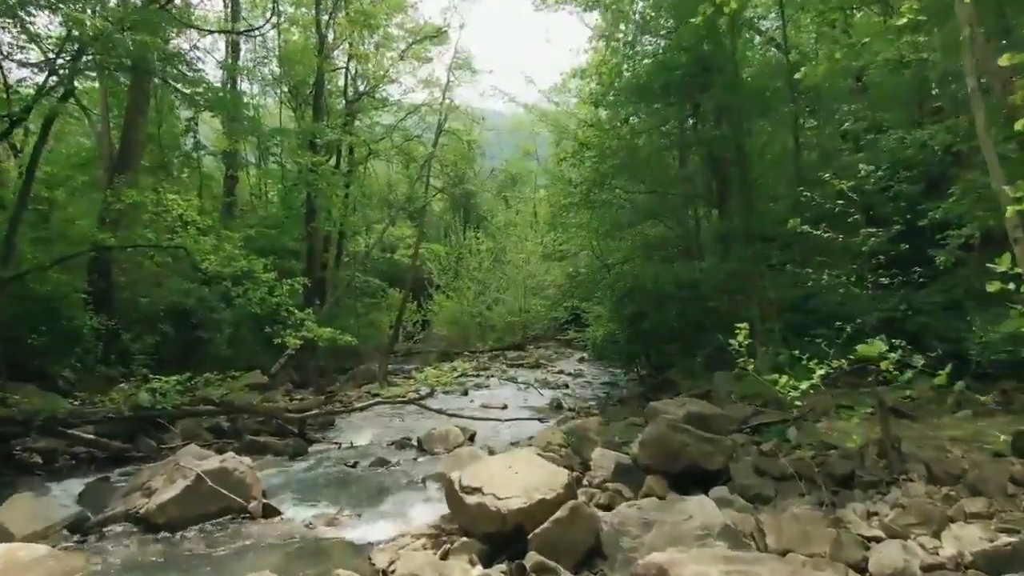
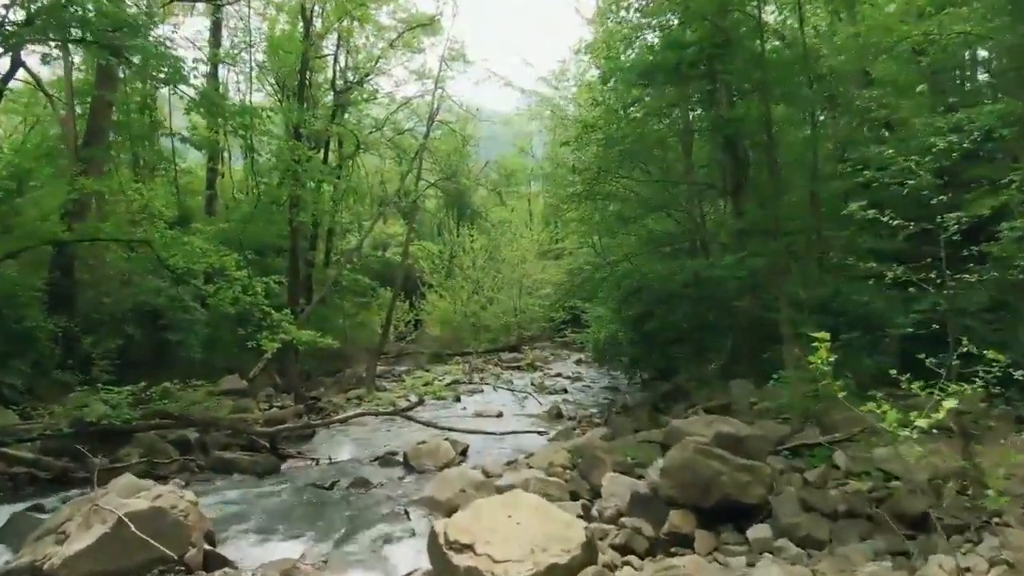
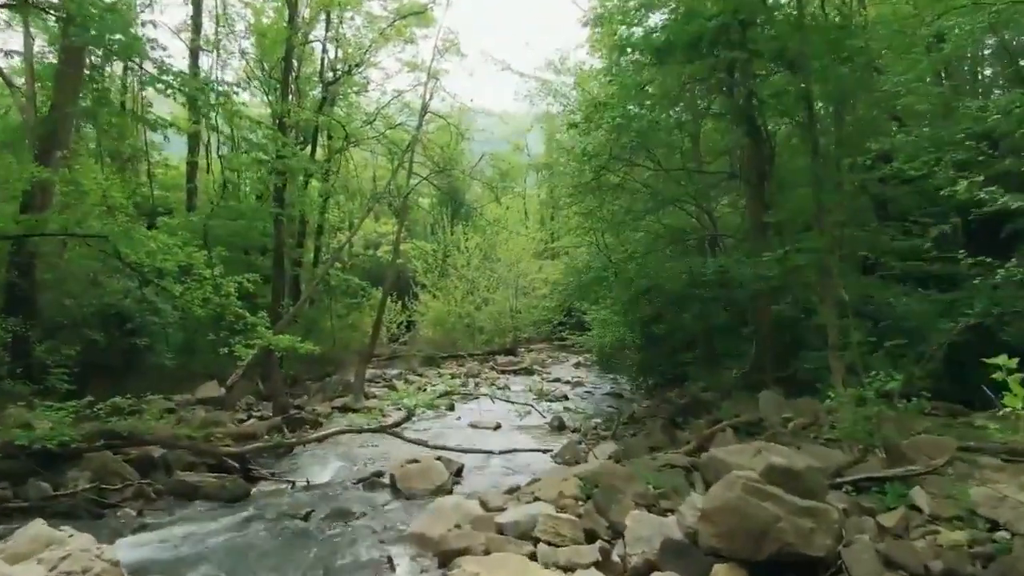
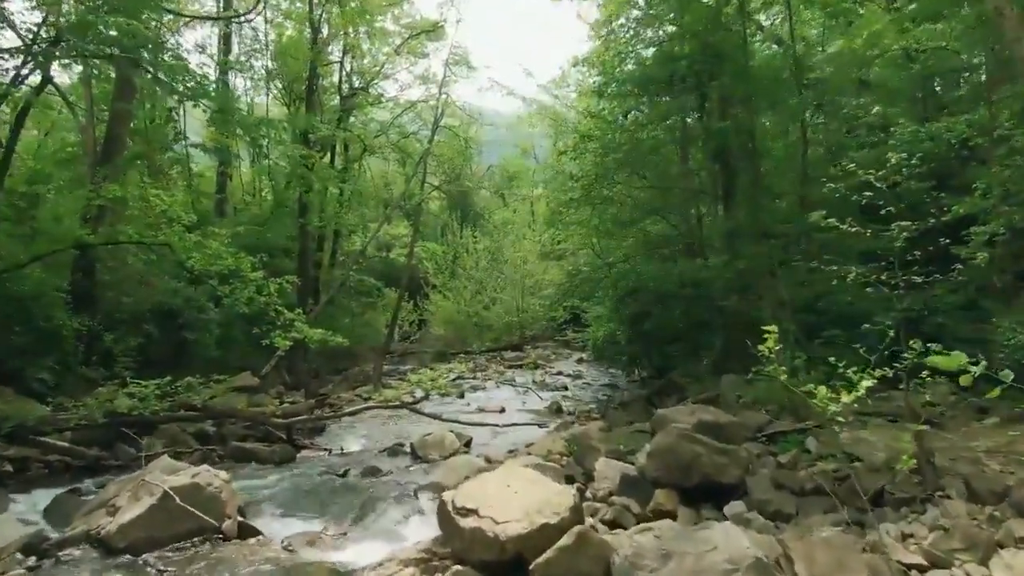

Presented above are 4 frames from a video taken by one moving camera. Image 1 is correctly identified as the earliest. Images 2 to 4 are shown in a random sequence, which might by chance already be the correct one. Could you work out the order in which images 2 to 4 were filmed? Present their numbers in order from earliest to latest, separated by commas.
4, 2, 3
